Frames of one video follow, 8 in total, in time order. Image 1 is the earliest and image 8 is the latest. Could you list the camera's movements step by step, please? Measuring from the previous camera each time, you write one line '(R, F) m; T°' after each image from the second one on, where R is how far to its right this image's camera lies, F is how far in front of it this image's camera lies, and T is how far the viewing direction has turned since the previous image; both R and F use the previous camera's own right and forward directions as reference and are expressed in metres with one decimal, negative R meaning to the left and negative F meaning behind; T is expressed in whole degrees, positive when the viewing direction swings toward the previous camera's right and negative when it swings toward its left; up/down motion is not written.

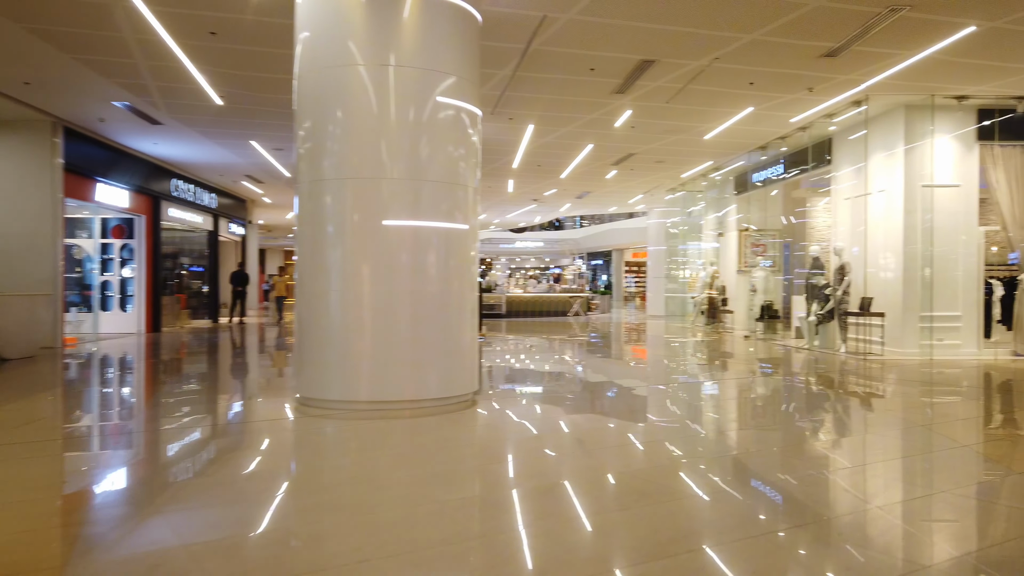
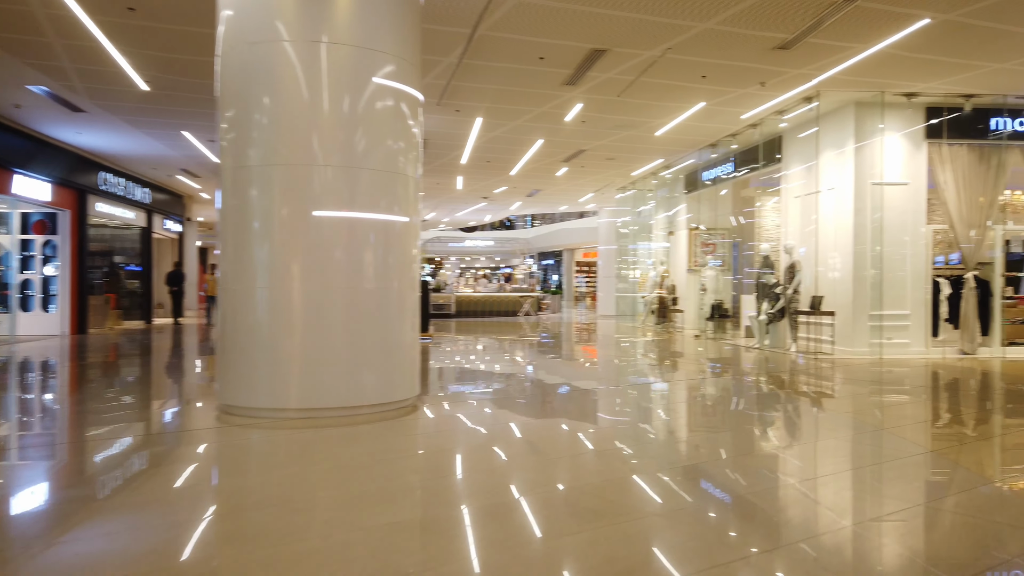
(+0.1, +0.3) m; +4°
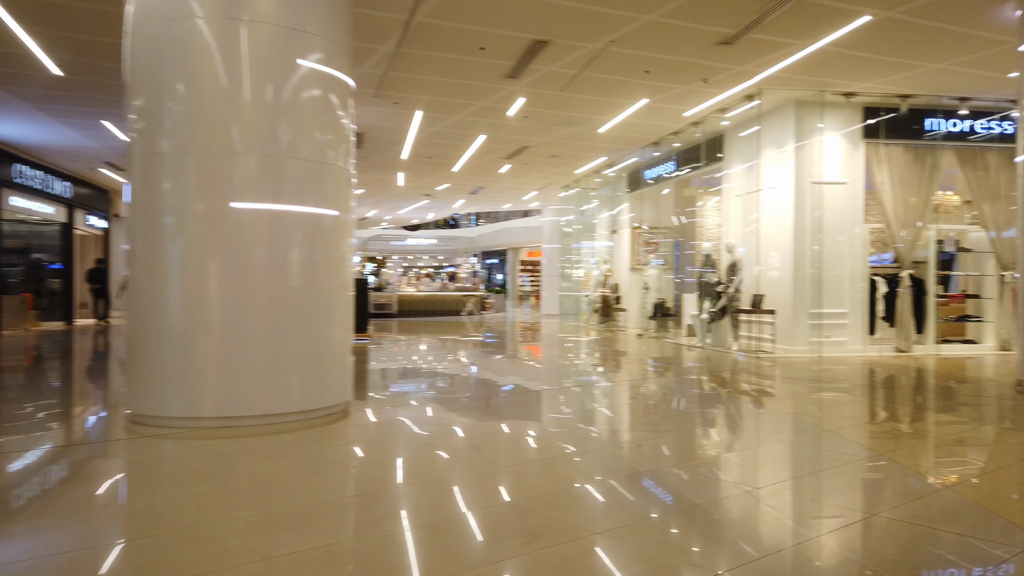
(+0.1, +0.2) m; +4°
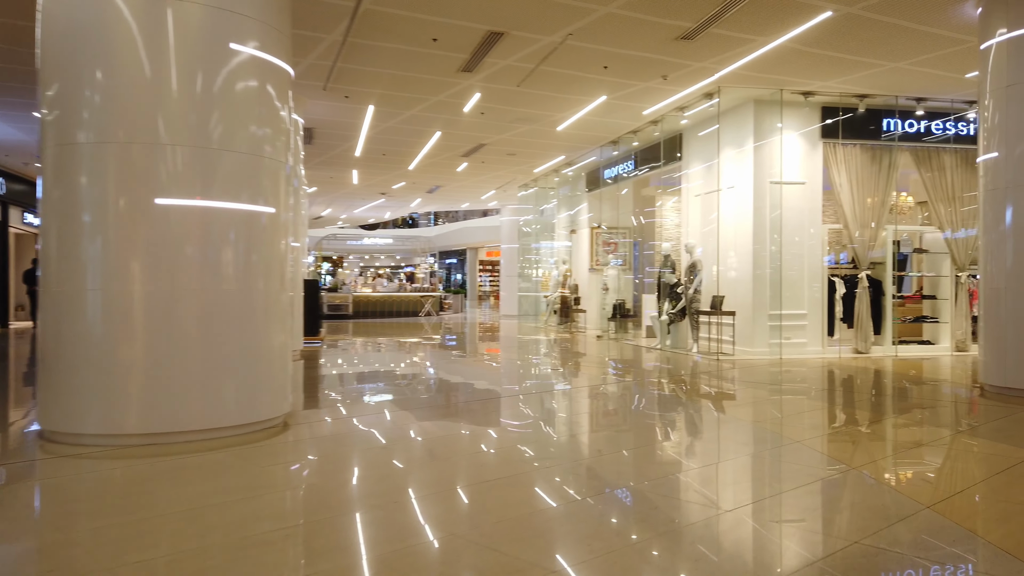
(0.0, +0.3) m; +3°
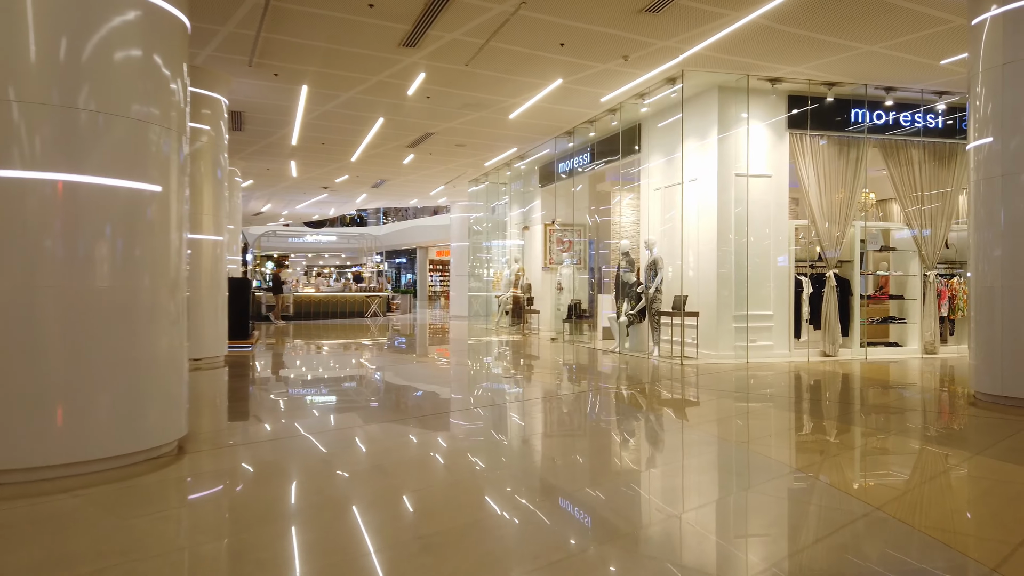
(0.0, +0.7) m; +4°
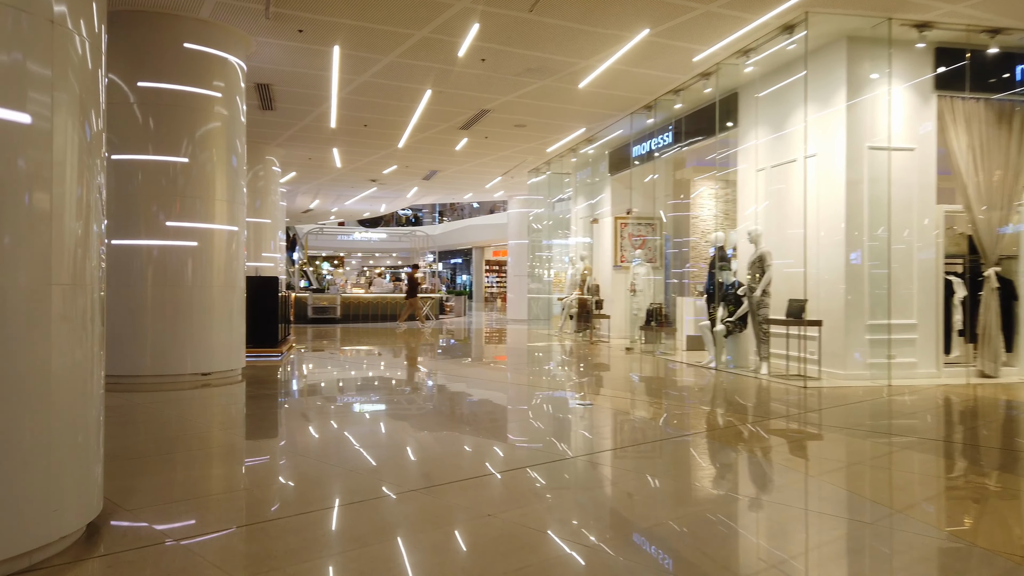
(-0.1, +1.5) m; -4°
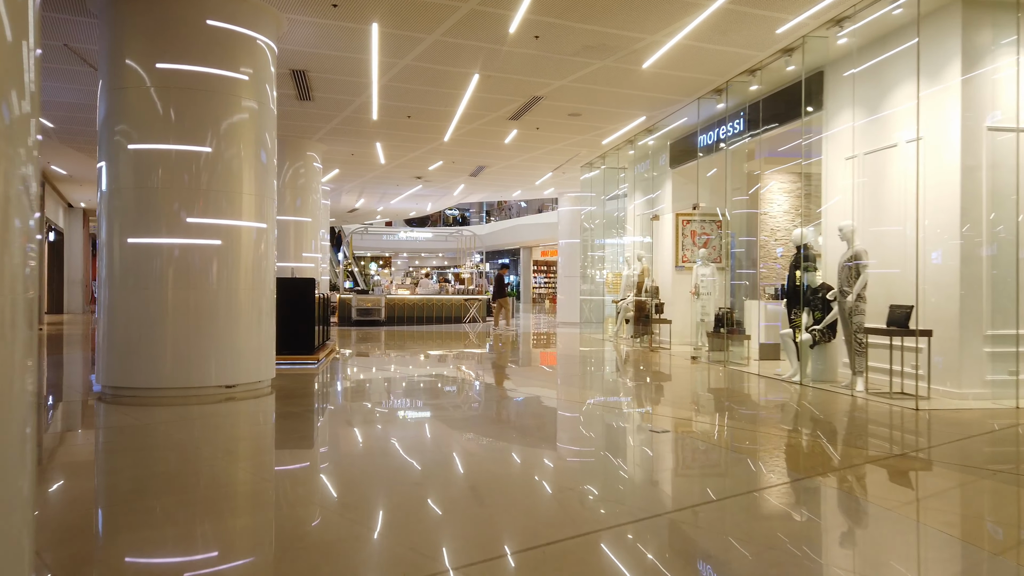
(-0.1, +0.7) m; -4°
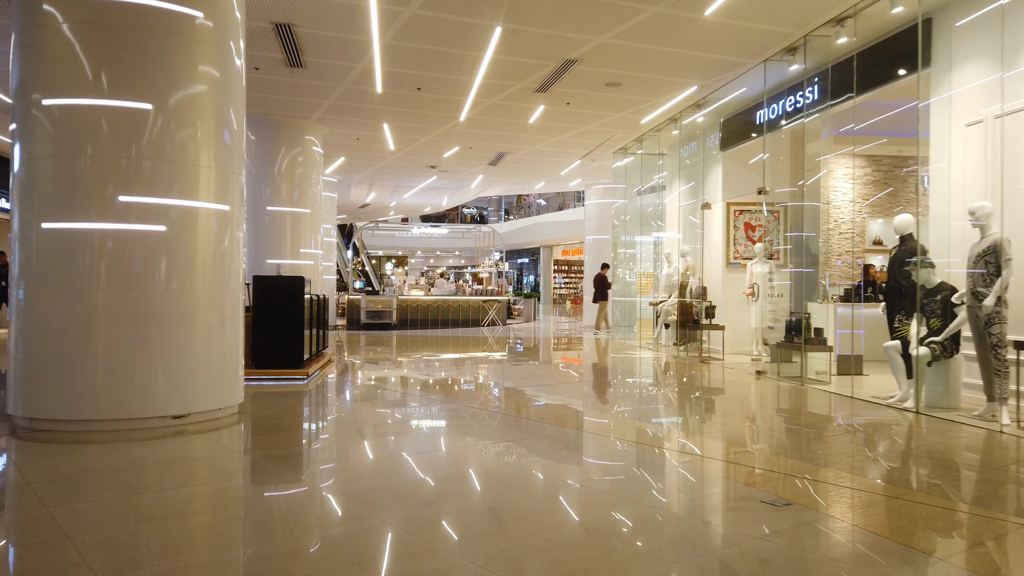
(-0.1, +1.3) m; -1°
